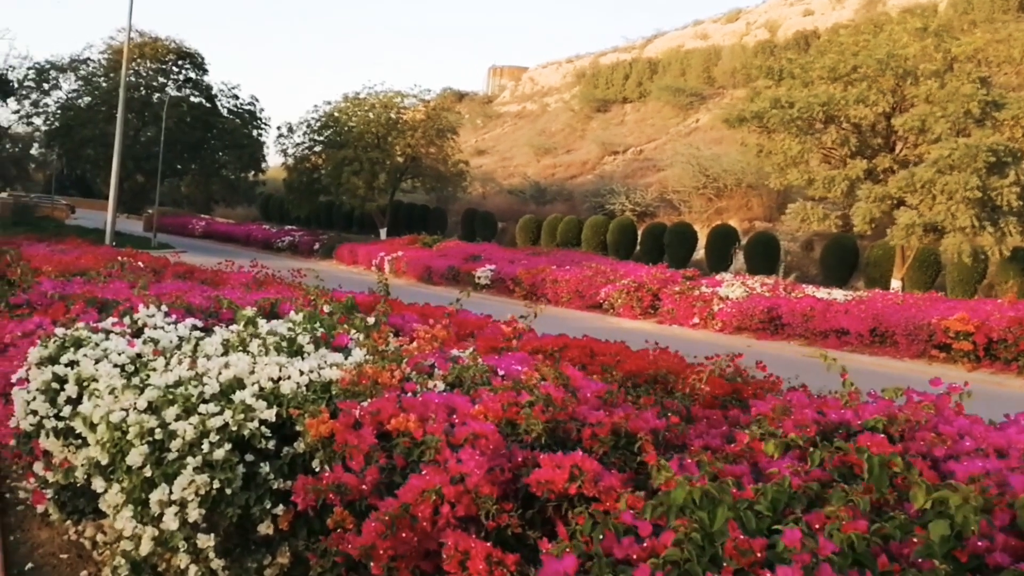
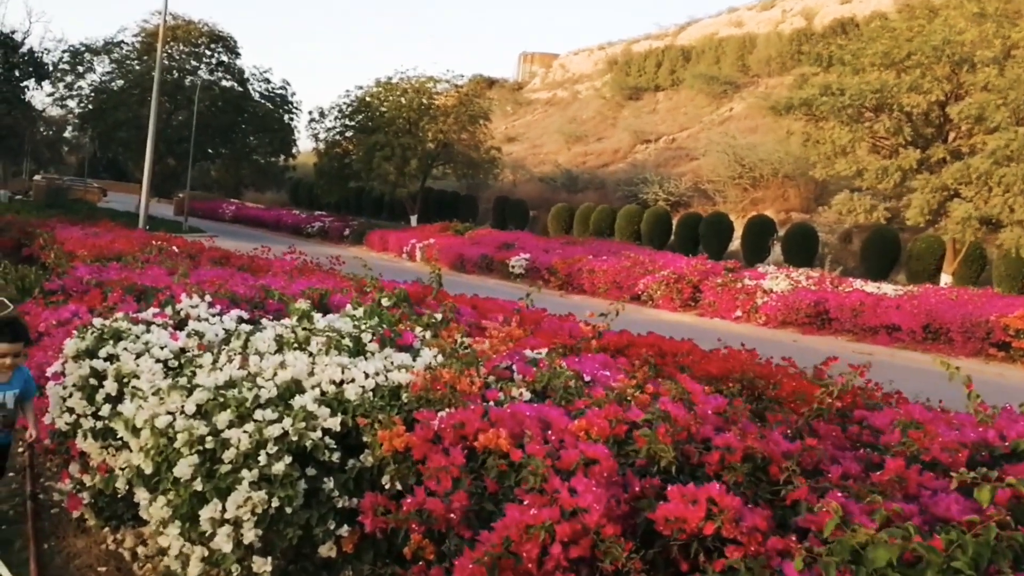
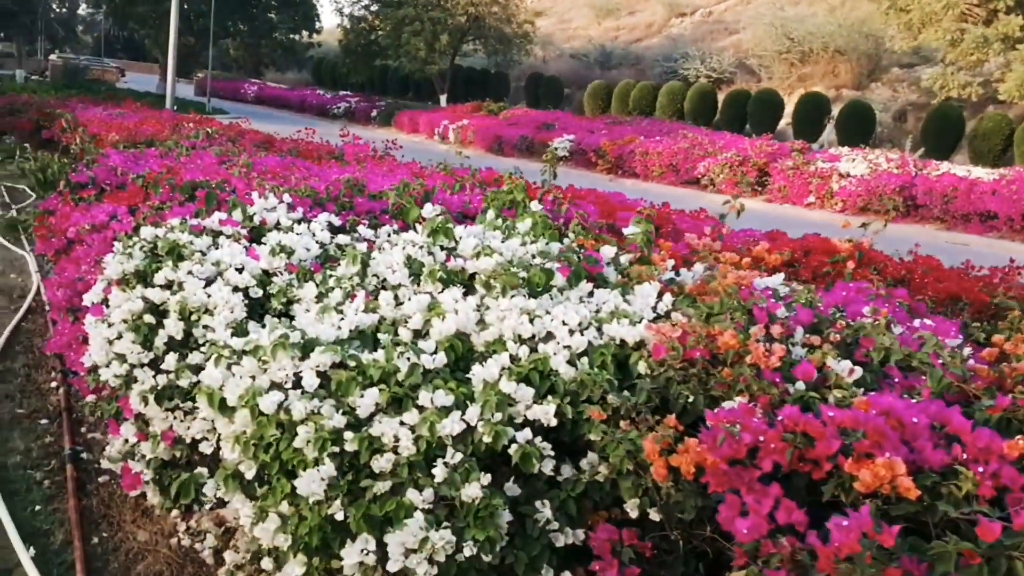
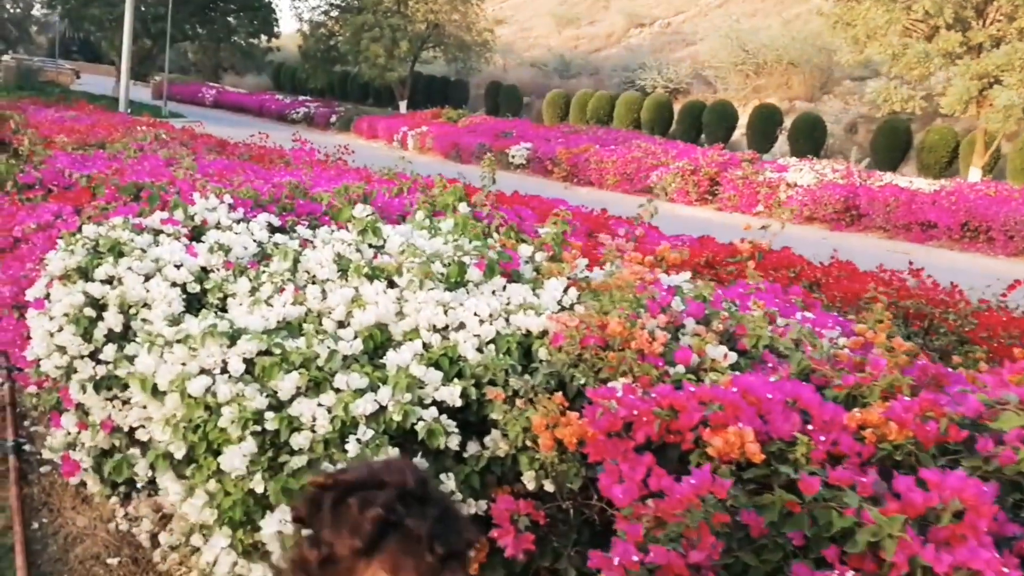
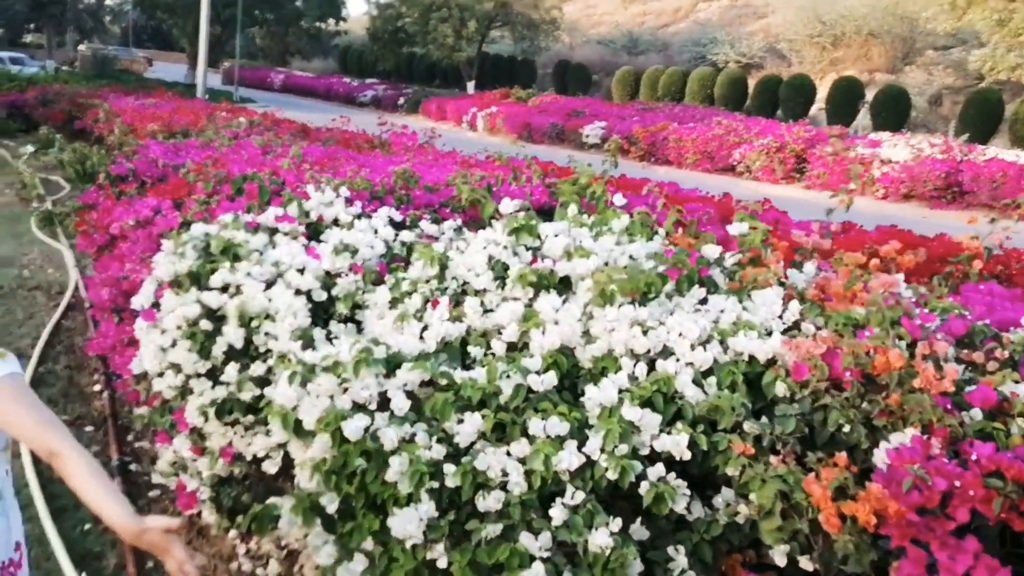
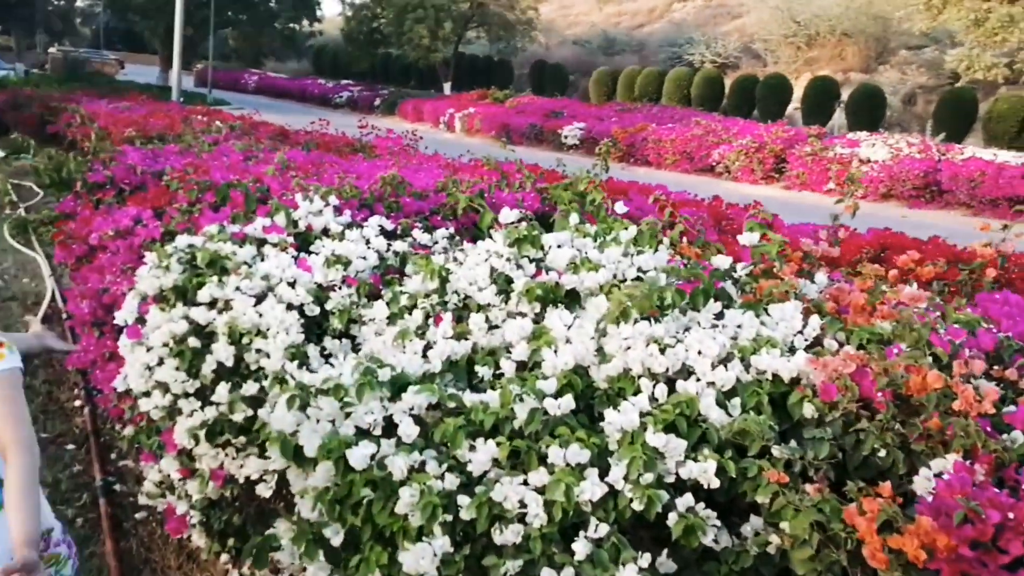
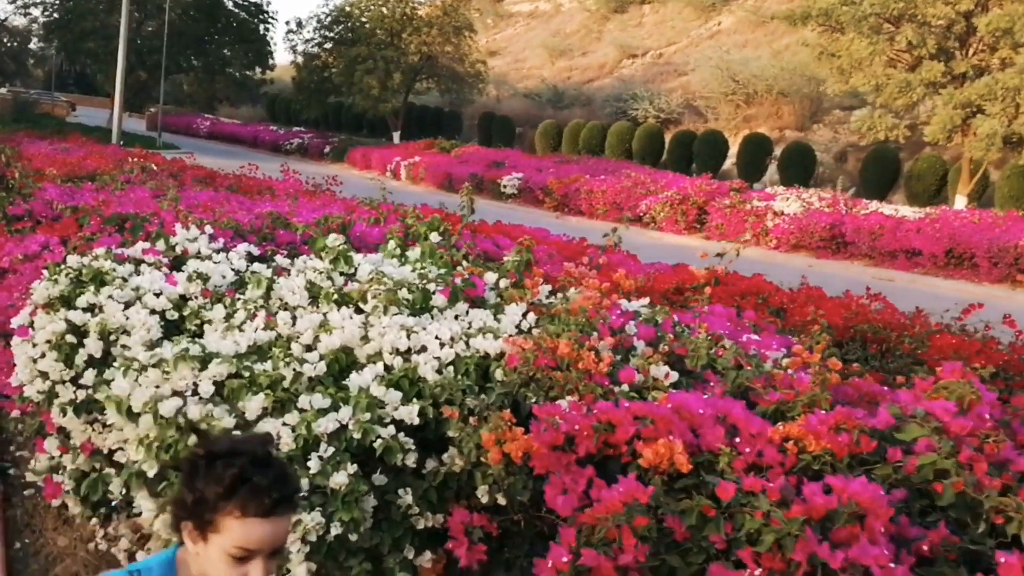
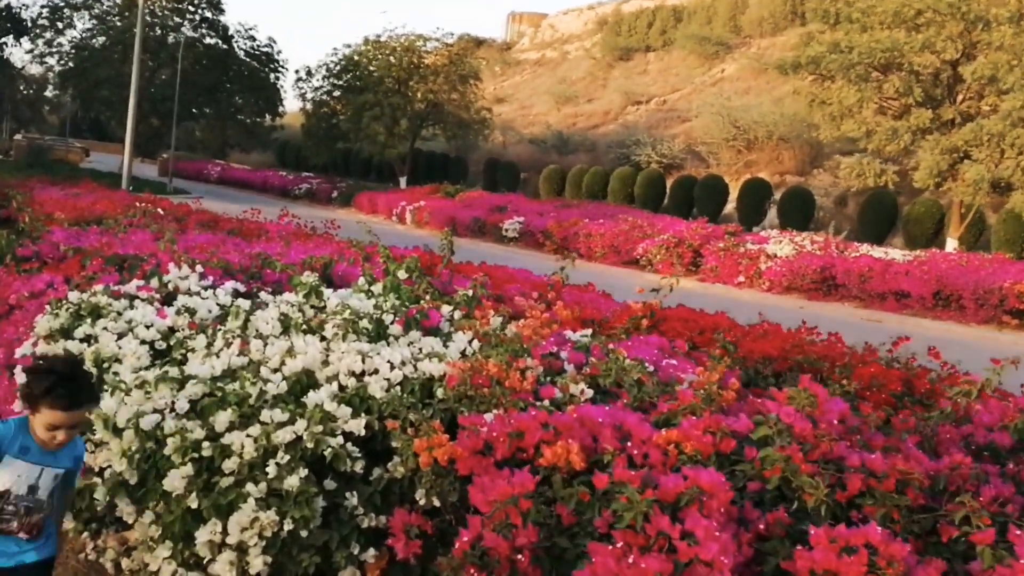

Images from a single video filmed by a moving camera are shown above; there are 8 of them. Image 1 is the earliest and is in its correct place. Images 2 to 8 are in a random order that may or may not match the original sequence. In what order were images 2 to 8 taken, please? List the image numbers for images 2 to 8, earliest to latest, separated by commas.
2, 8, 7, 4, 3, 5, 6
